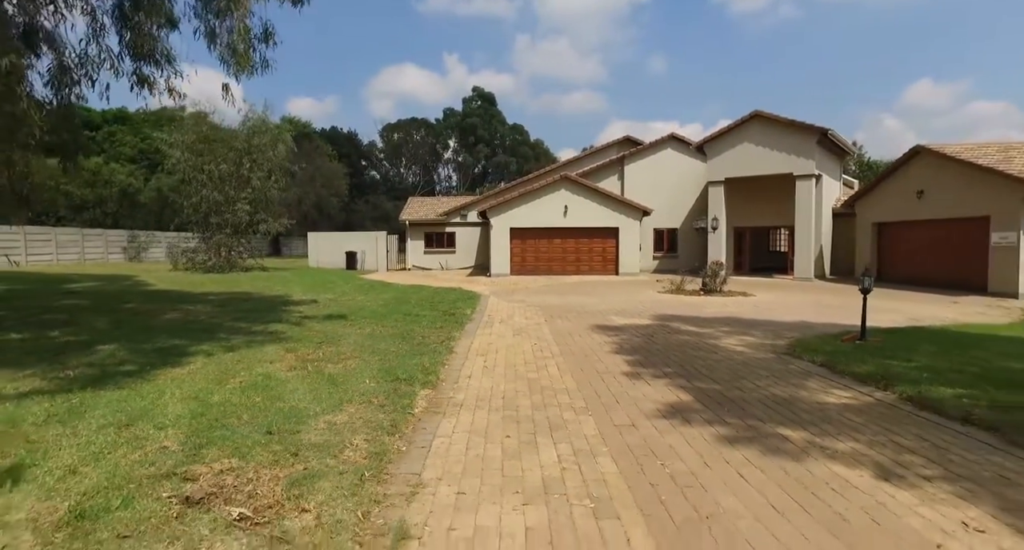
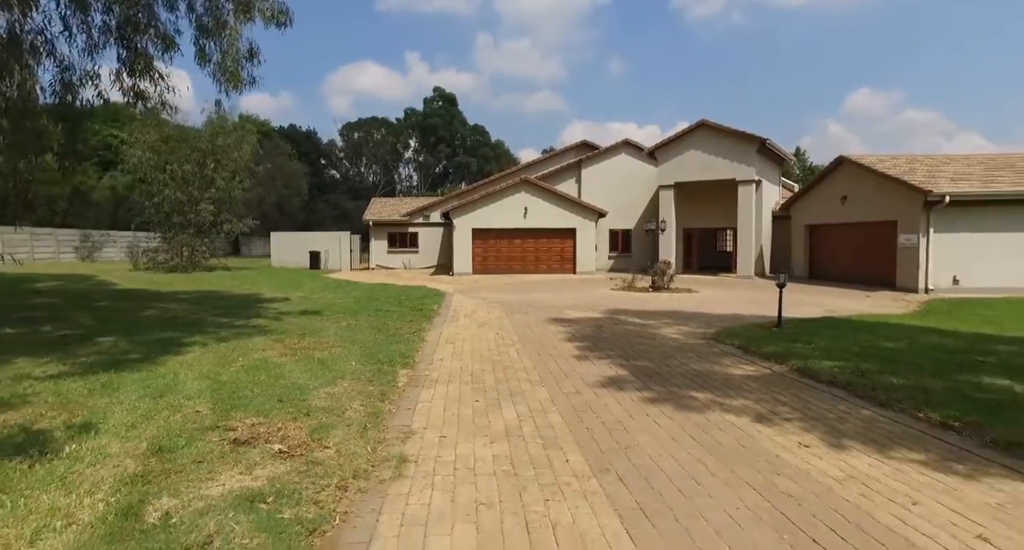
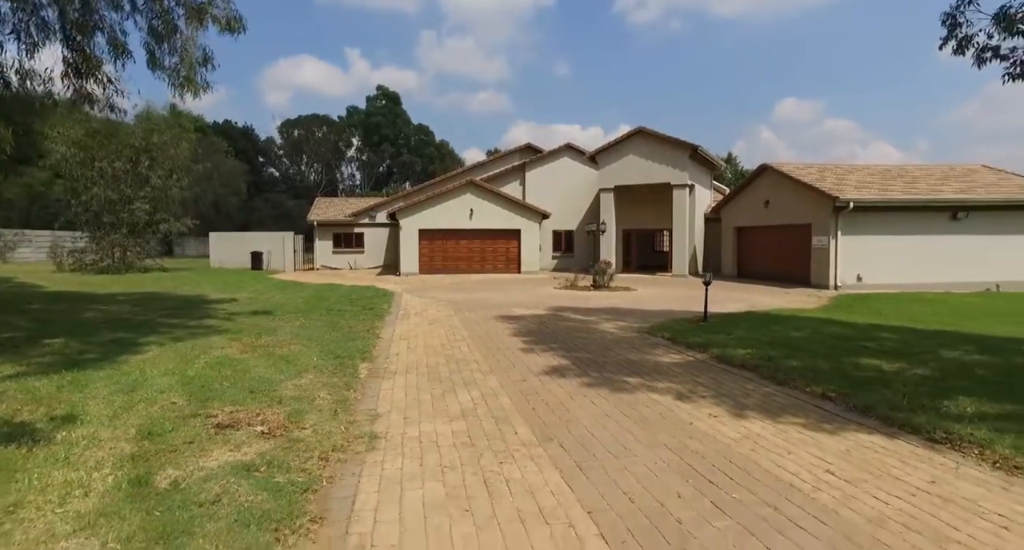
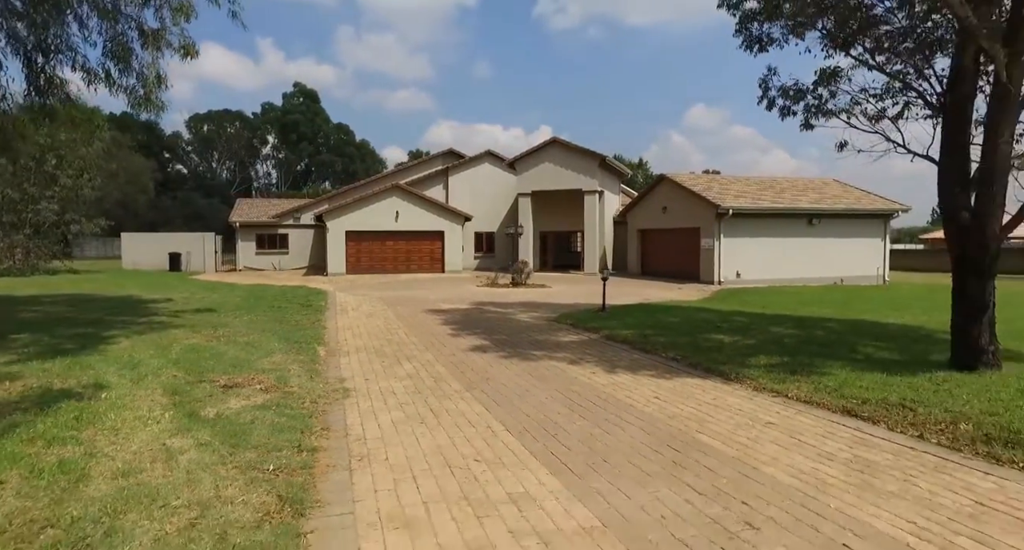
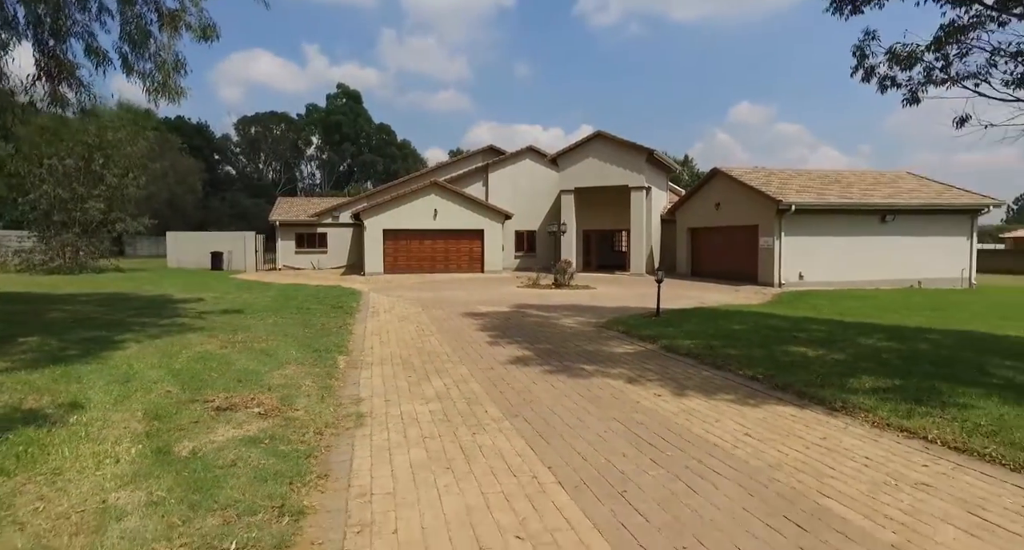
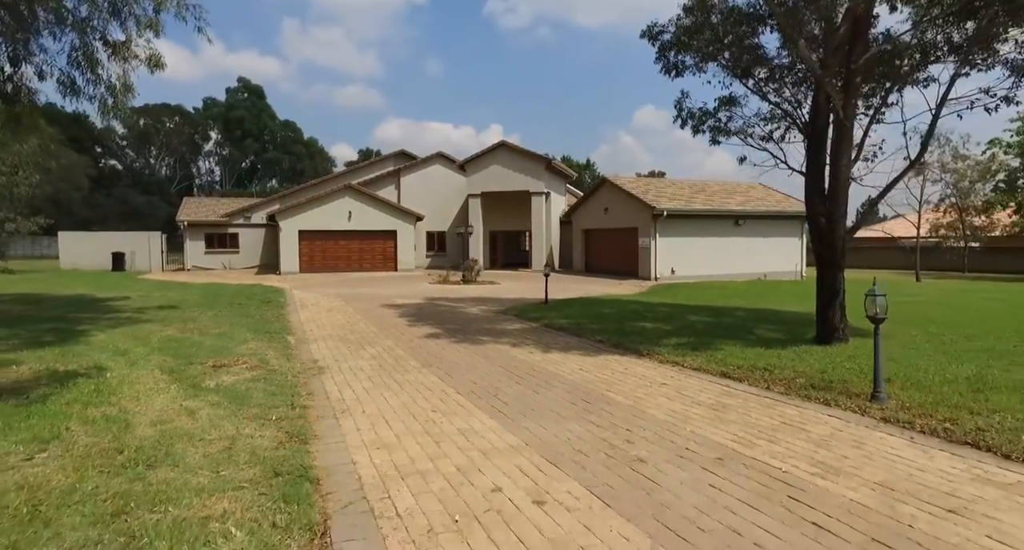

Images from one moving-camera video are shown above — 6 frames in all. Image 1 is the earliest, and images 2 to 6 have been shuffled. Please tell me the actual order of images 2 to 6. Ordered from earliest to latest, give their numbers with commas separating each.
2, 3, 5, 4, 6
